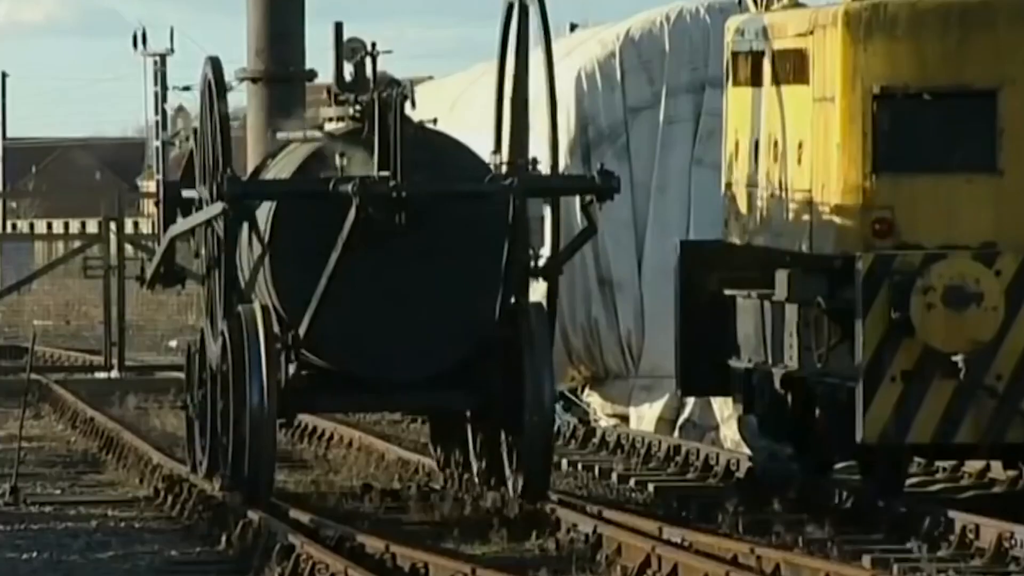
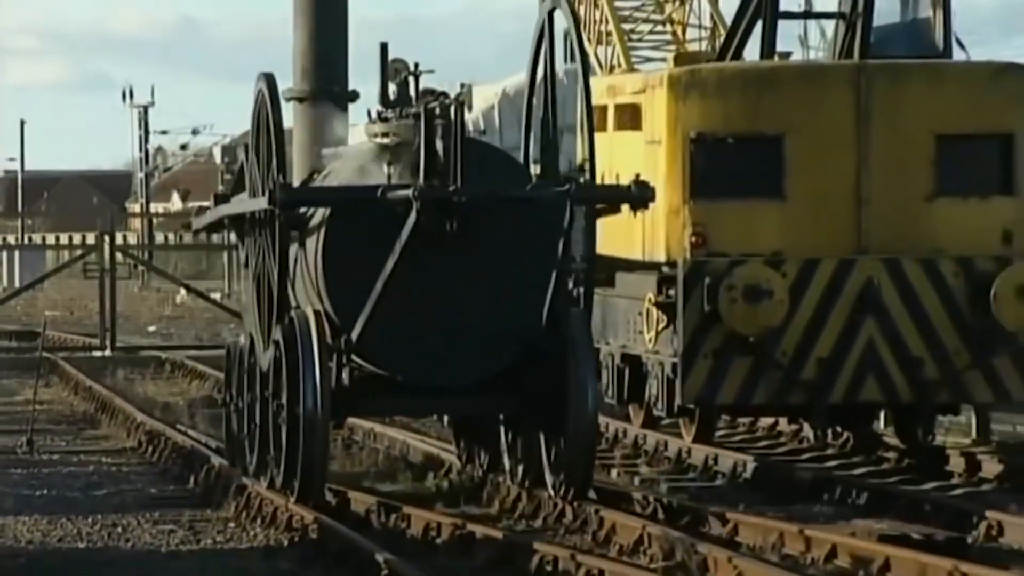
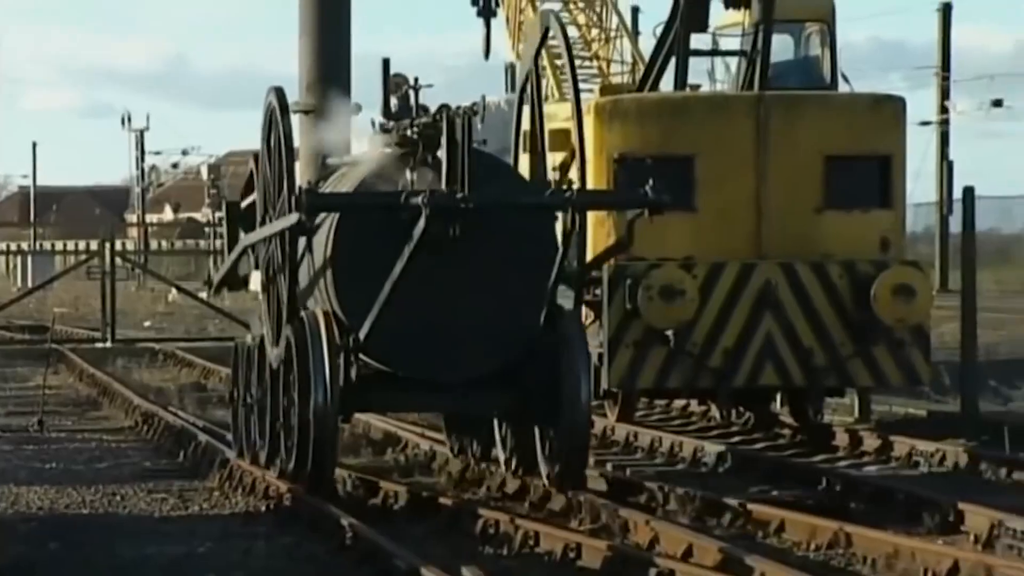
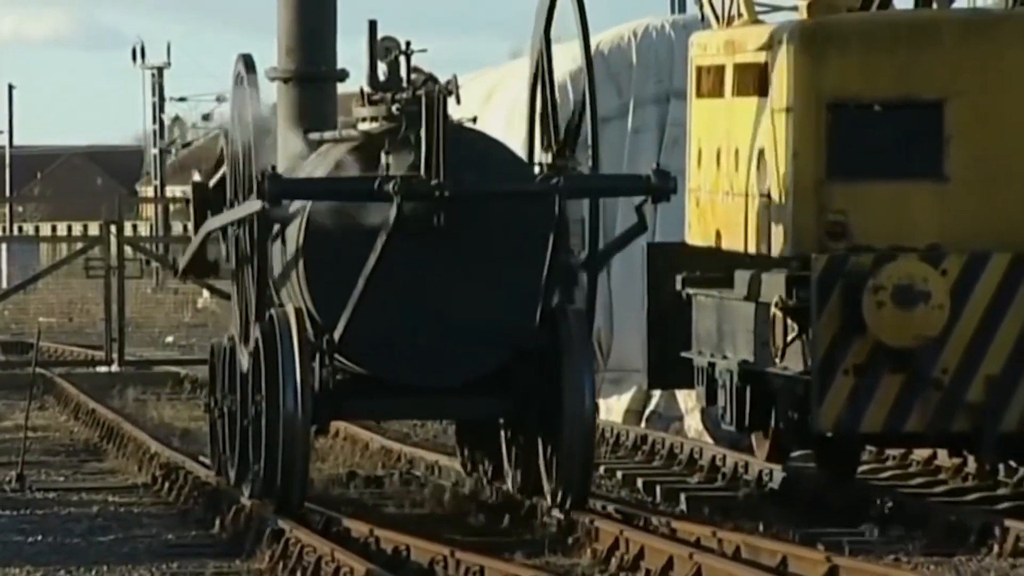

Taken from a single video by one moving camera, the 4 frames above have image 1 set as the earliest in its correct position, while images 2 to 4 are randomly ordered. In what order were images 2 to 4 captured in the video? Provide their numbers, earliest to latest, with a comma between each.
4, 2, 3
